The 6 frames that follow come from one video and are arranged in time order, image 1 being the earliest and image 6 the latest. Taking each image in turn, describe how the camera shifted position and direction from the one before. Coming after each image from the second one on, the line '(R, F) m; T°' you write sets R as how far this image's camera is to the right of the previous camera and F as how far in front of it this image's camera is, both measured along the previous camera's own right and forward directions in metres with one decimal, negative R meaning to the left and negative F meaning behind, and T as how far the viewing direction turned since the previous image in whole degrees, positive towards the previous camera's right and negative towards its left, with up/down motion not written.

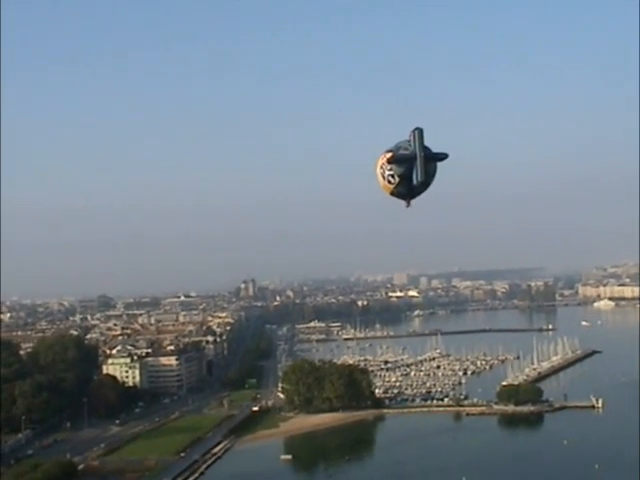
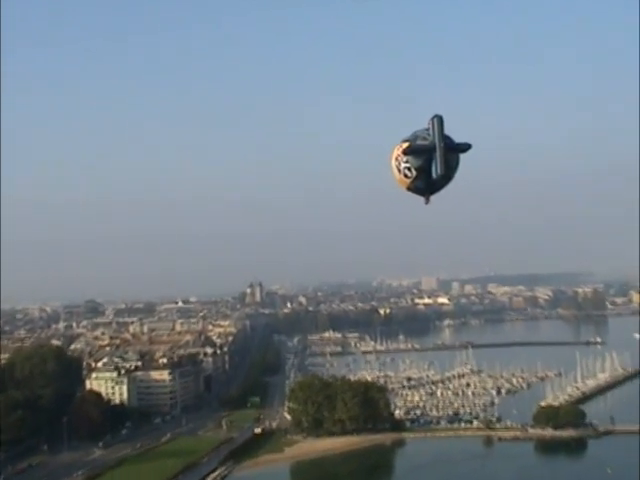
(+0.1, +0.9) m; -1°
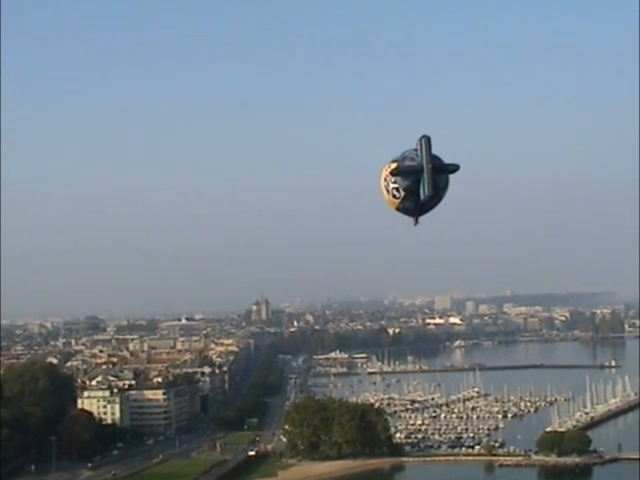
(+0.3, +0.2) m; -3°
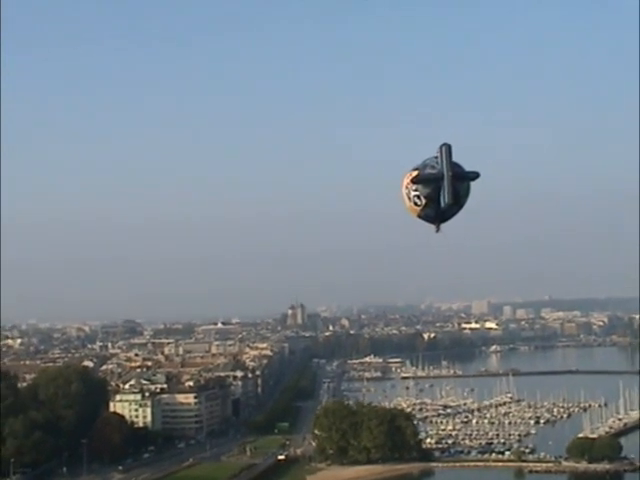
(+0.2, 0.0) m; -4°
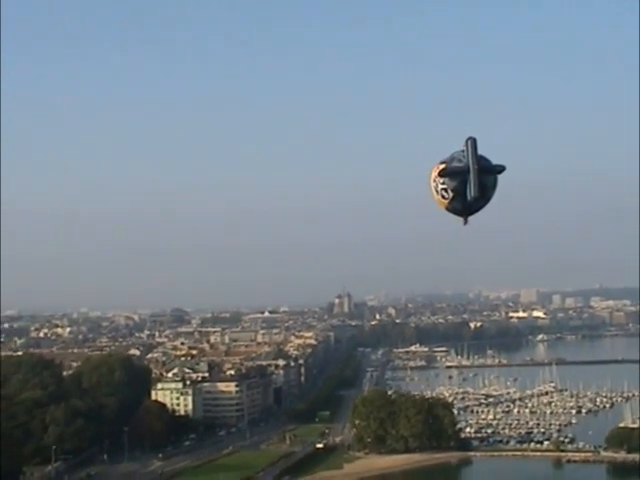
(+0.3, 0.0) m; -5°
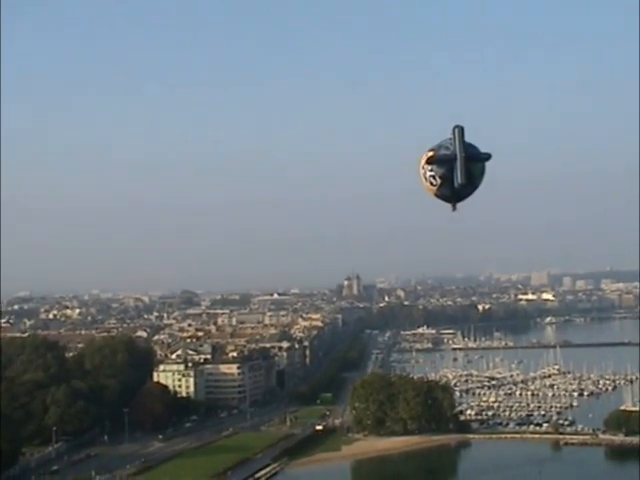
(+0.3, 0.0) m; -3°
